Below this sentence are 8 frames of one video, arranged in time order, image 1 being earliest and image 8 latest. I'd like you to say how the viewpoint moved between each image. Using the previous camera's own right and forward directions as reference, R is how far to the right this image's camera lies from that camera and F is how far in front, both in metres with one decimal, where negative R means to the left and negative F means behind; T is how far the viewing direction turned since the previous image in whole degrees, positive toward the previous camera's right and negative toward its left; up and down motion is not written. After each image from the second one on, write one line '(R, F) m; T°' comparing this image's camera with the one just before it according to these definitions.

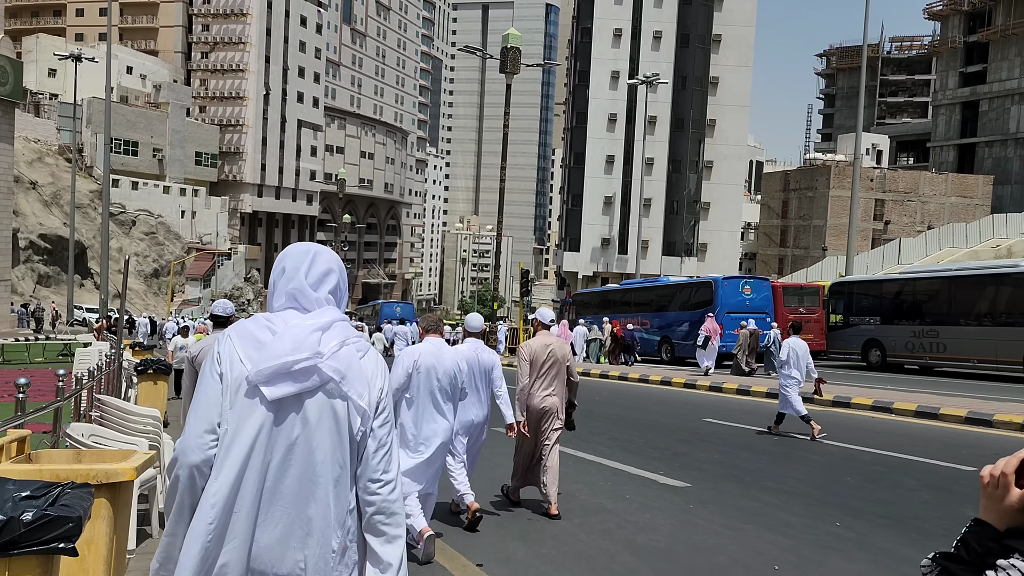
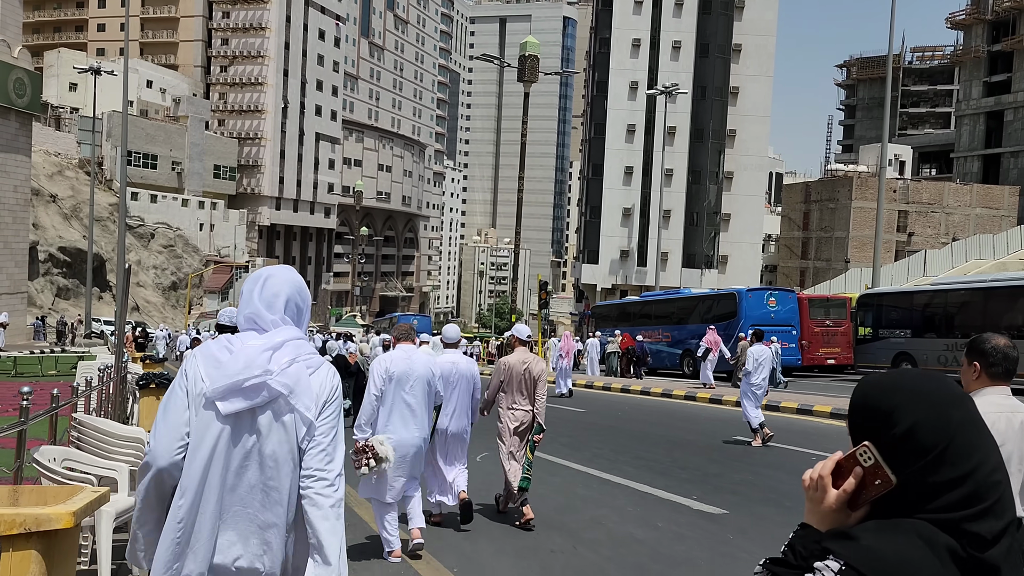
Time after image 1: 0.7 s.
(0.0, +0.5) m; -1°
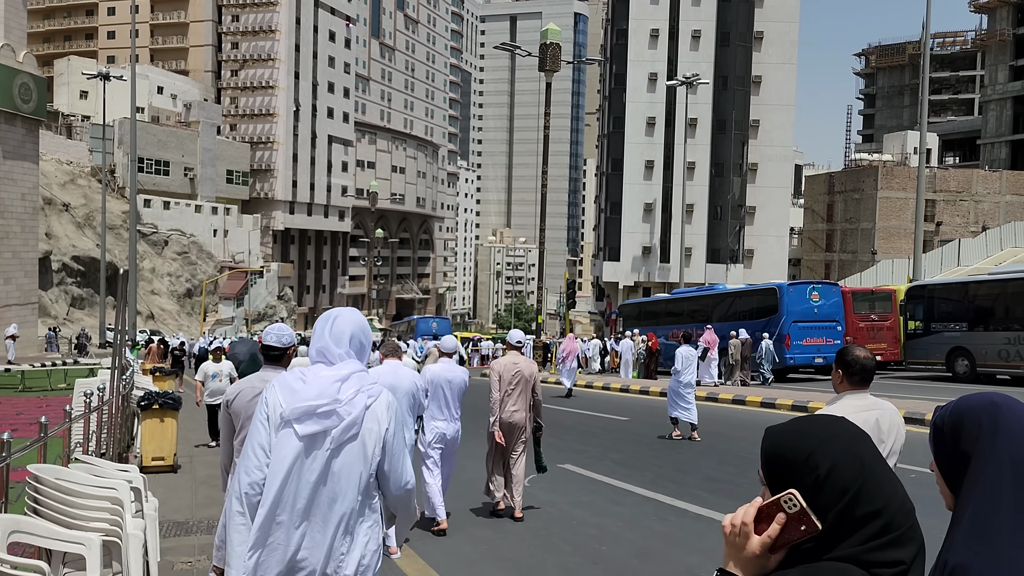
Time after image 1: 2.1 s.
(-0.3, +1.2) m; -1°
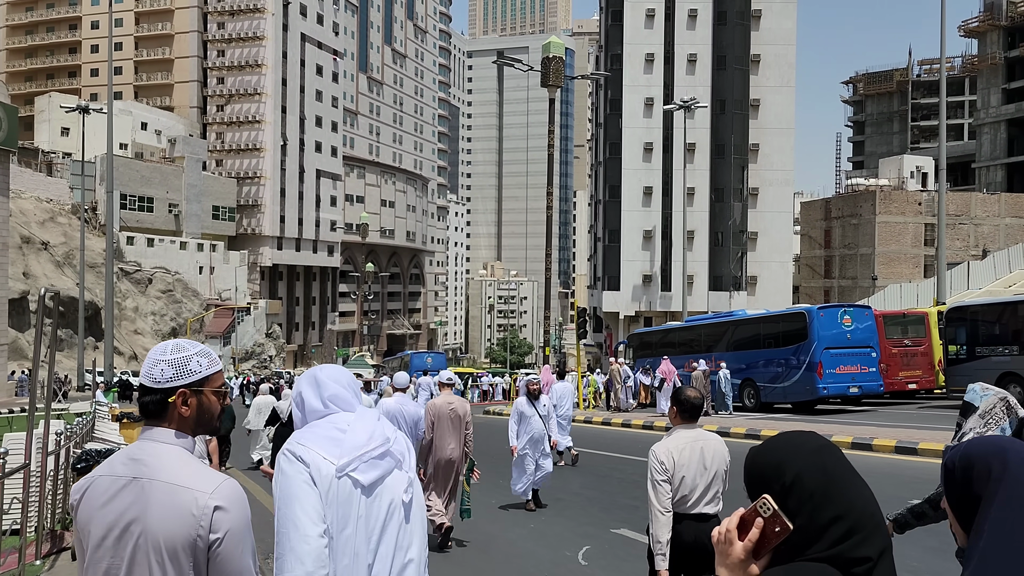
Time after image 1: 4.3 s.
(-0.4, +1.6) m; +1°
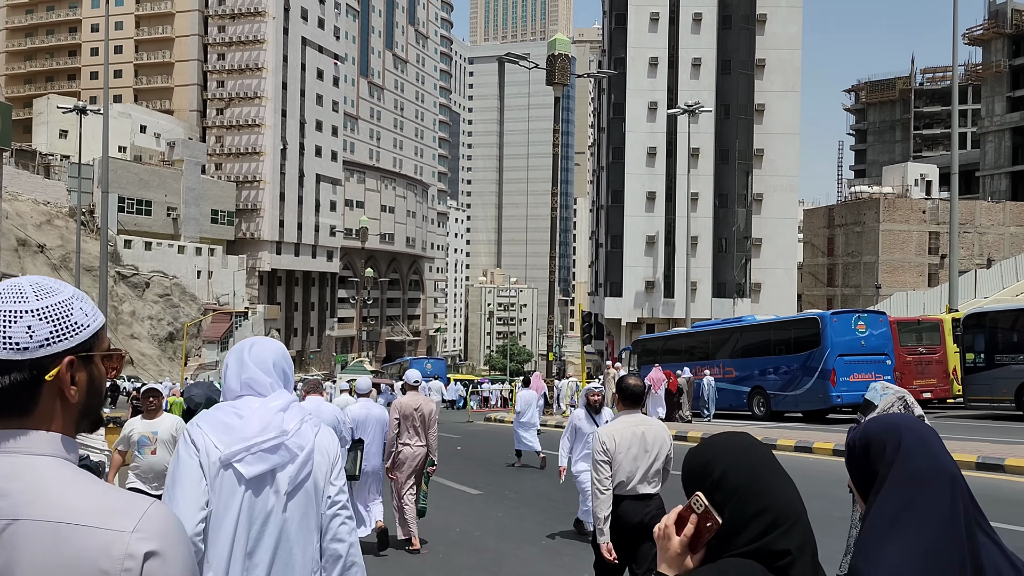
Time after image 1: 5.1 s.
(-0.1, +0.6) m; 0°
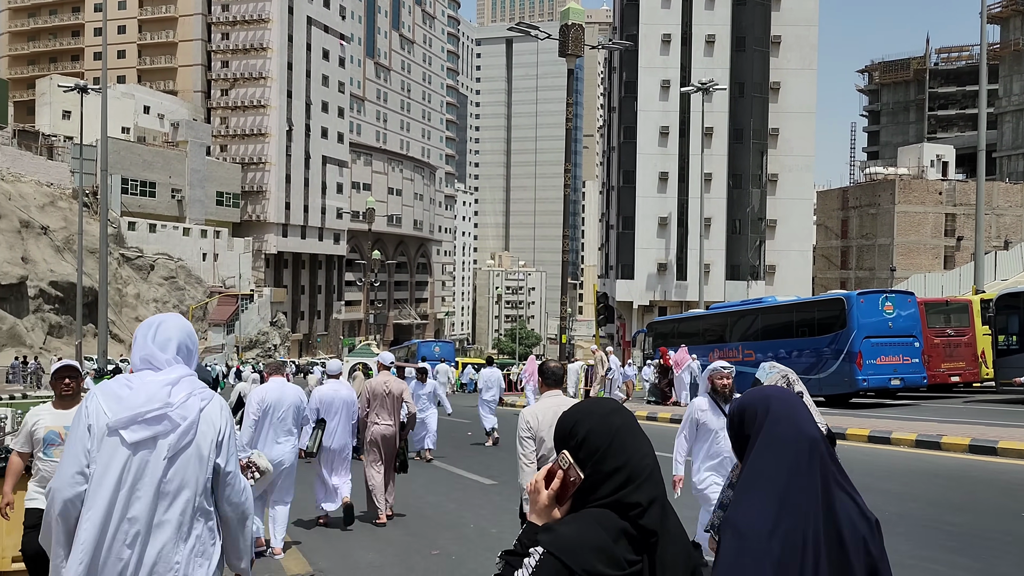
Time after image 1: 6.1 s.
(-0.1, +0.8) m; -1°
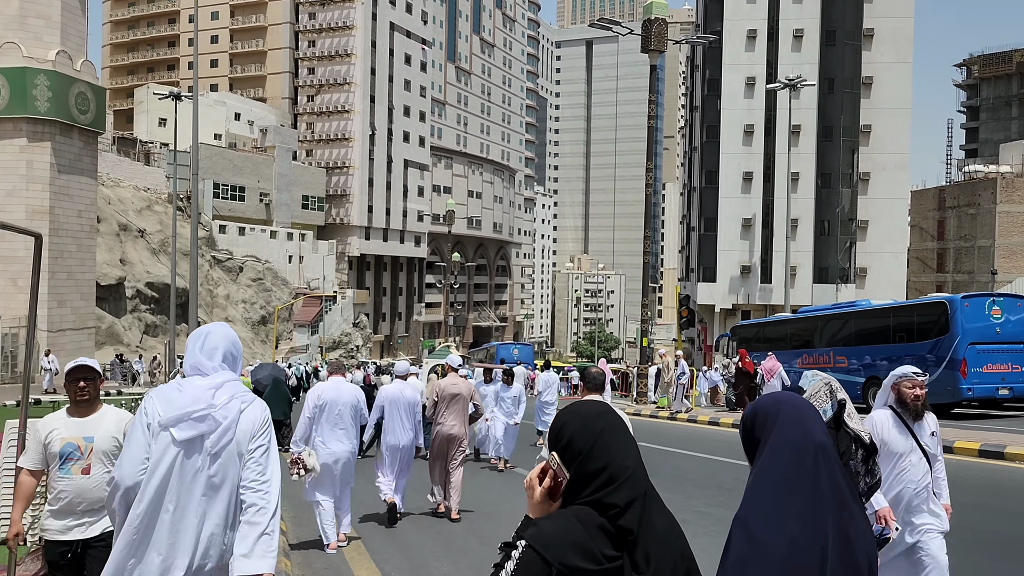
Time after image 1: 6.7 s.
(0.0, +0.3) m; -5°
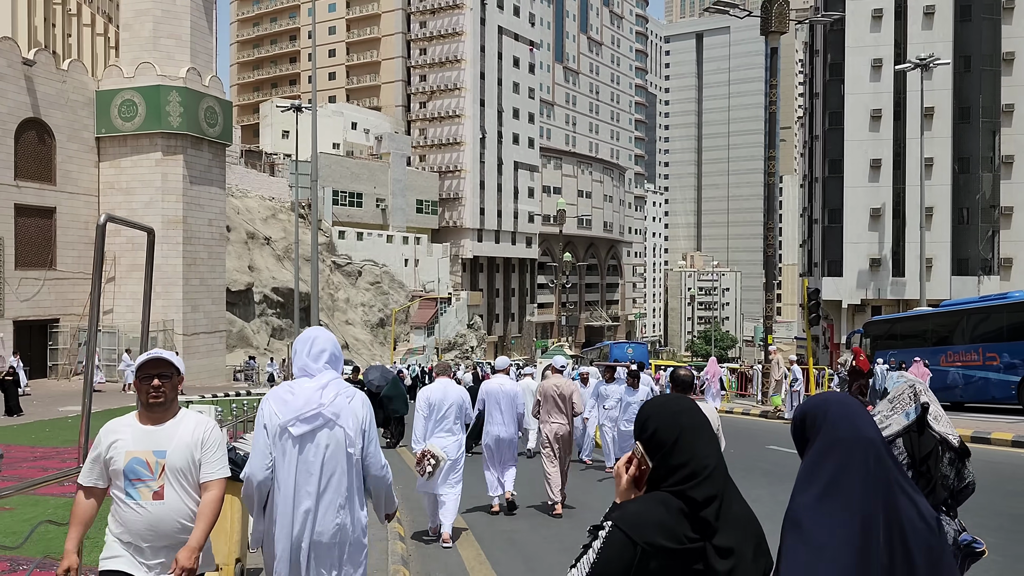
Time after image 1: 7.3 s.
(-0.2, +0.3) m; -7°
